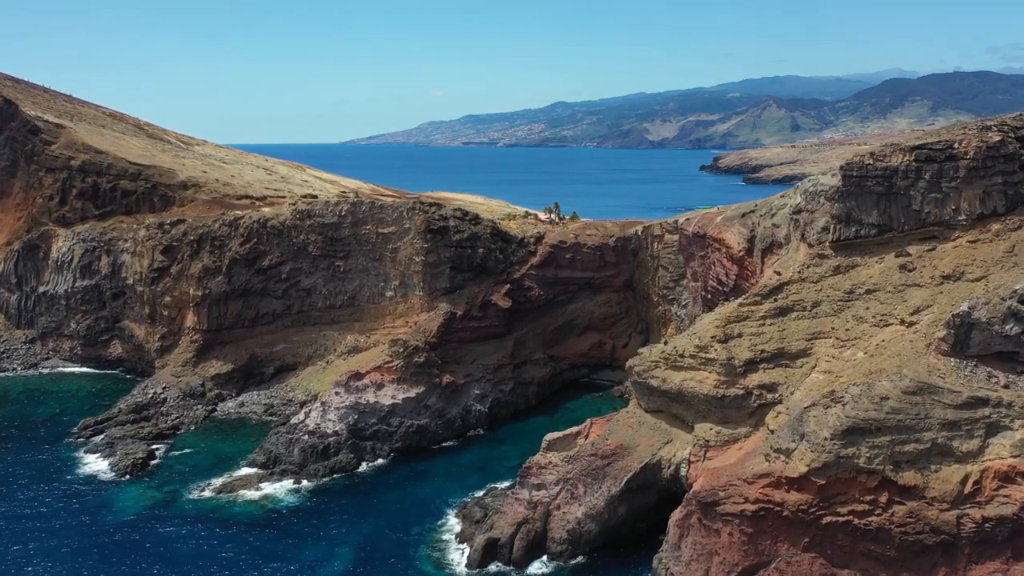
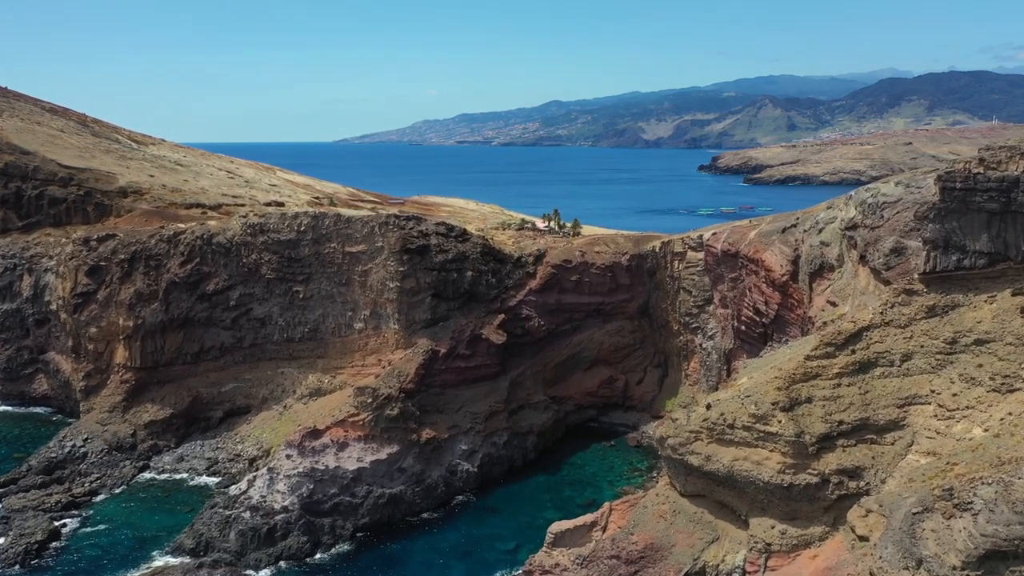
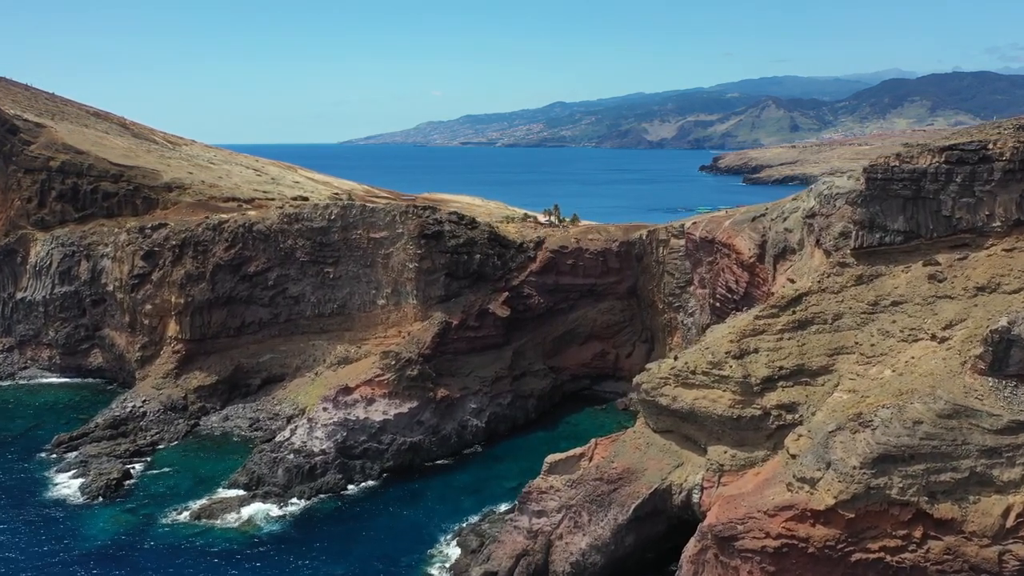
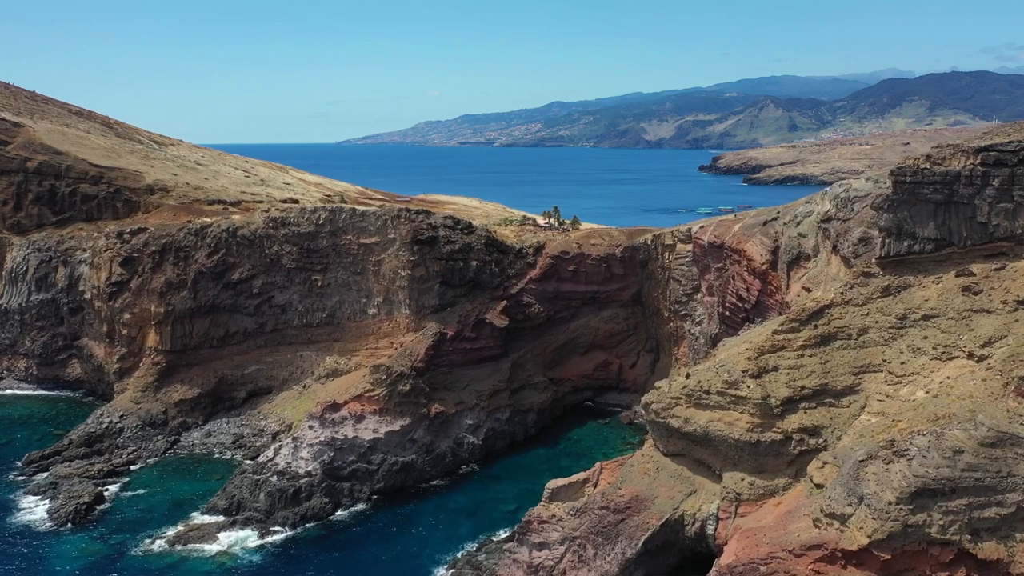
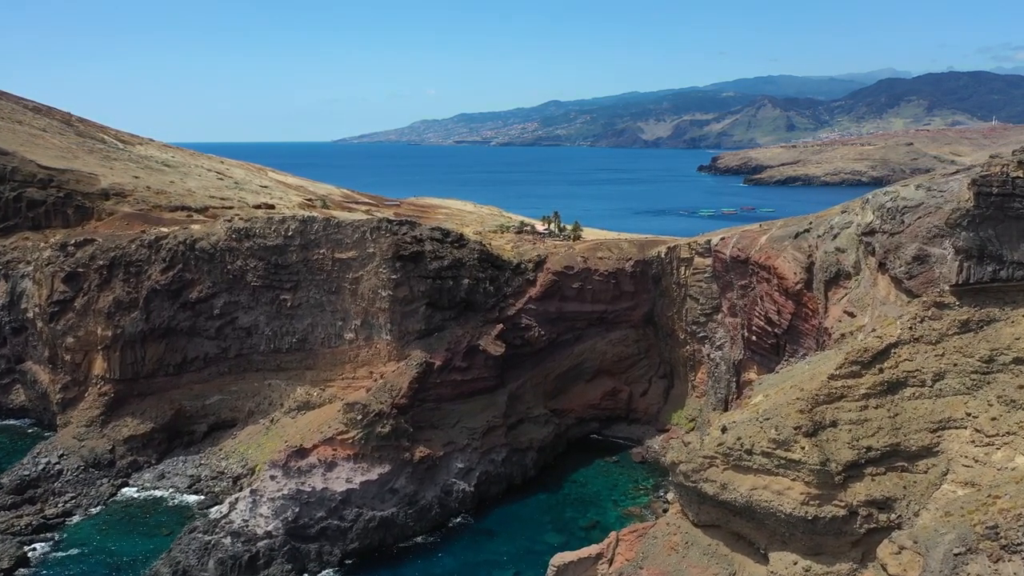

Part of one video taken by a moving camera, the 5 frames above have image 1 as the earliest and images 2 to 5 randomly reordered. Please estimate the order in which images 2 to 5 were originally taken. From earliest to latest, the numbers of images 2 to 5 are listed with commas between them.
3, 4, 2, 5
